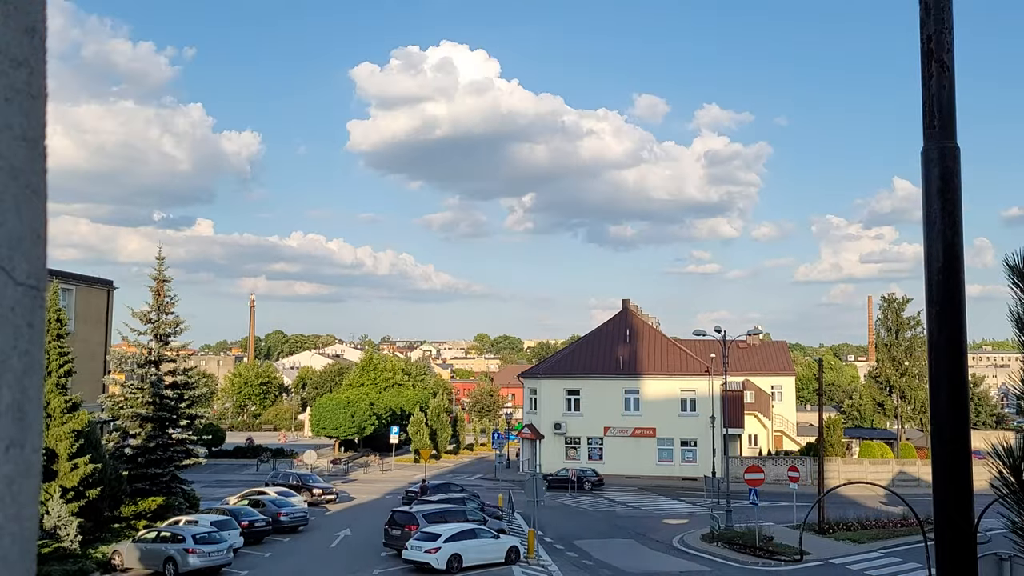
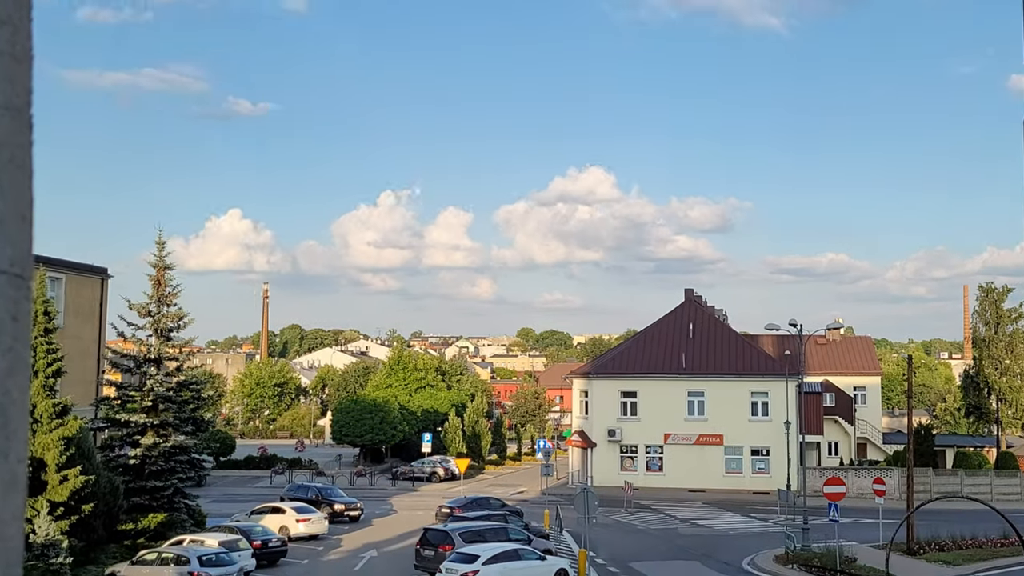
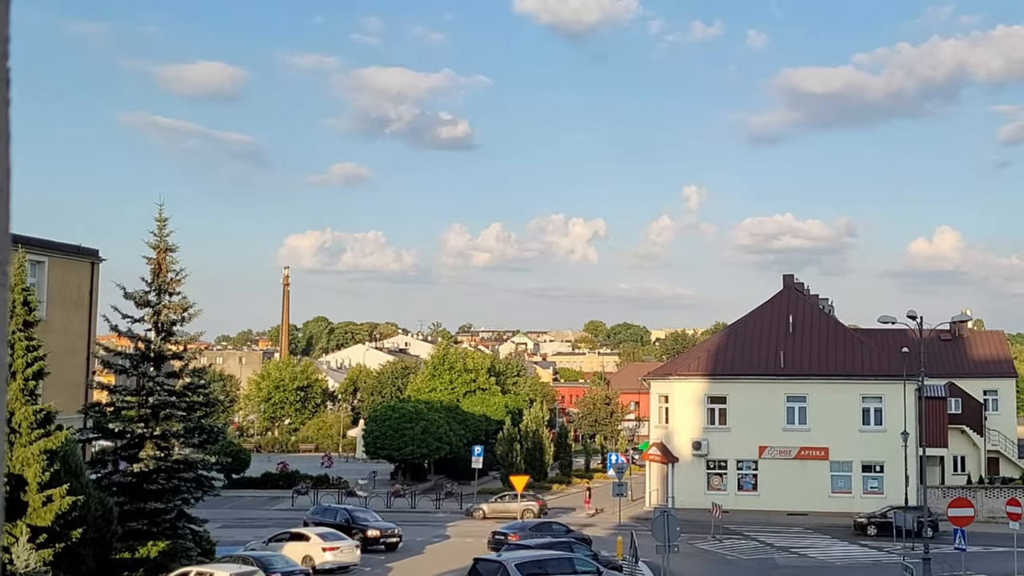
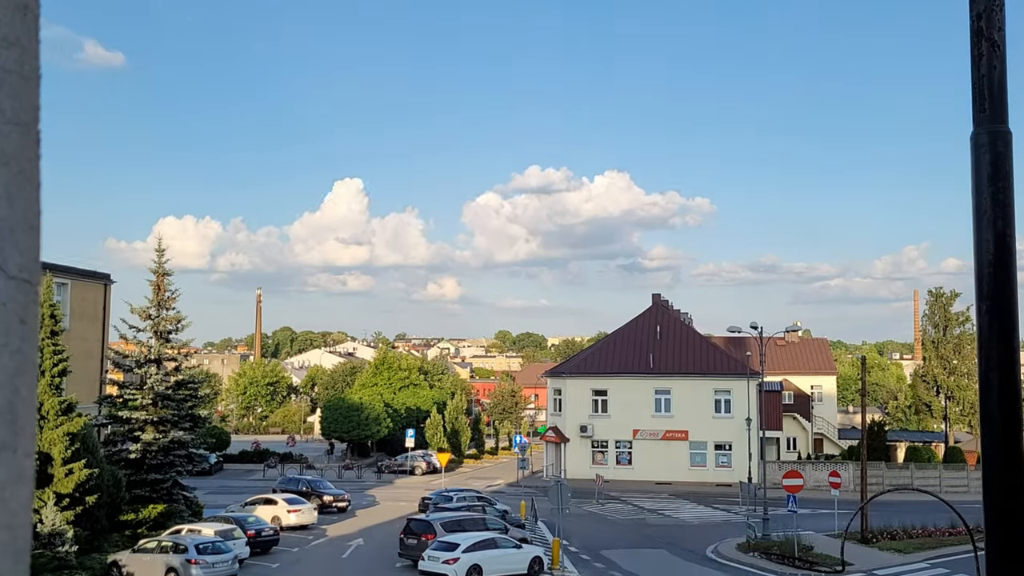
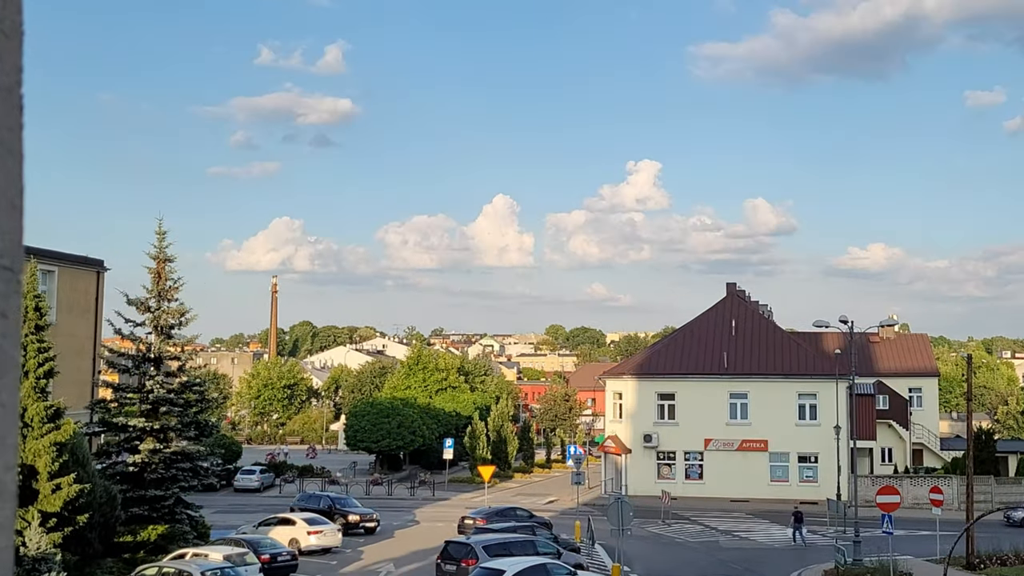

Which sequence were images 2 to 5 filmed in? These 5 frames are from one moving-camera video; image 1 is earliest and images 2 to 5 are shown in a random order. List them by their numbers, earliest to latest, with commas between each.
4, 2, 5, 3
